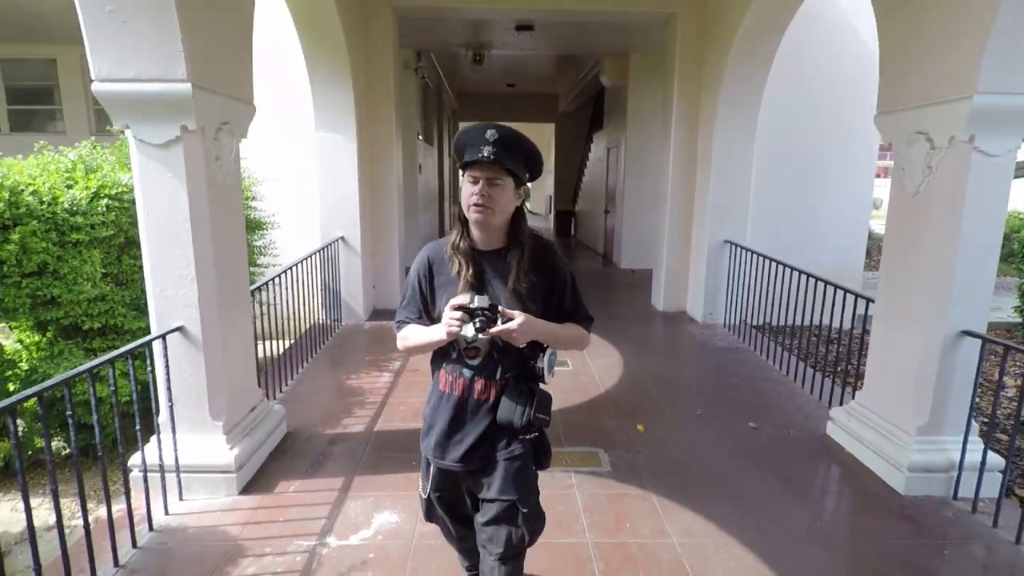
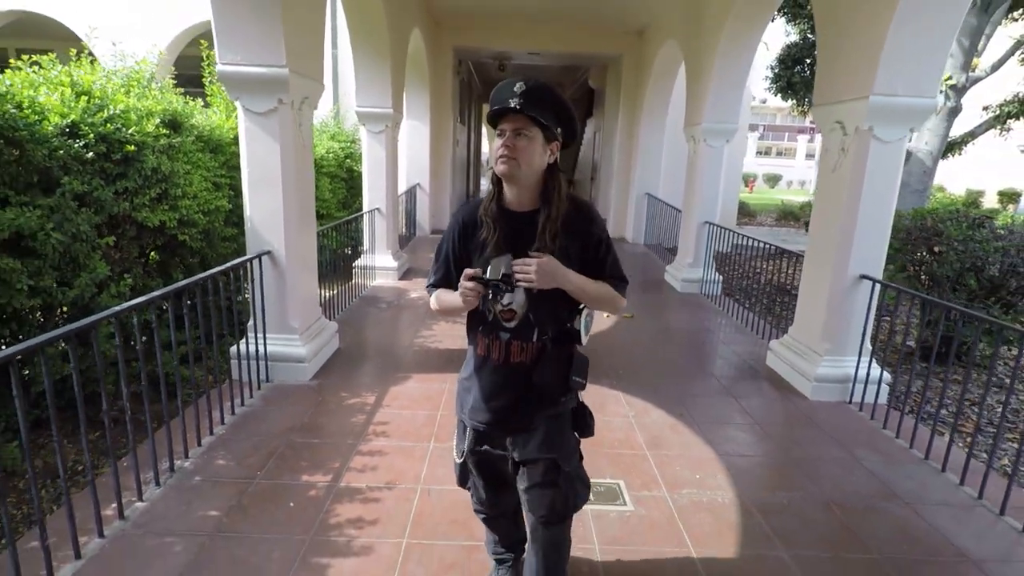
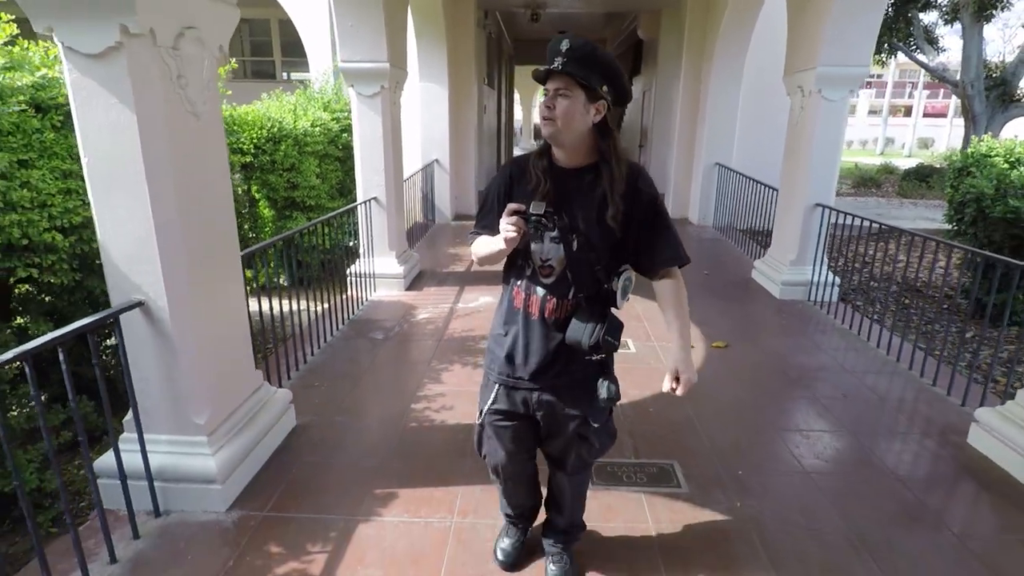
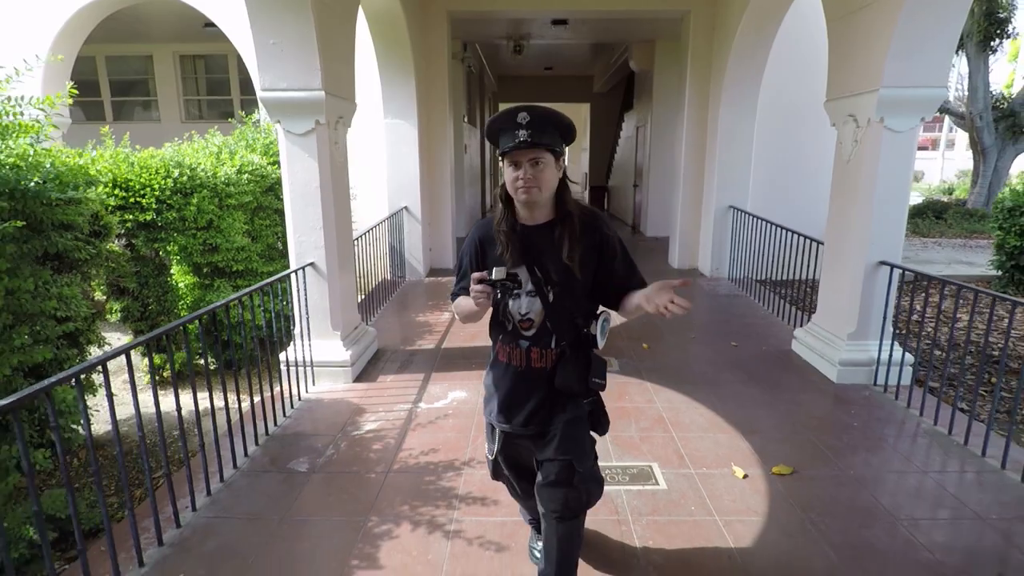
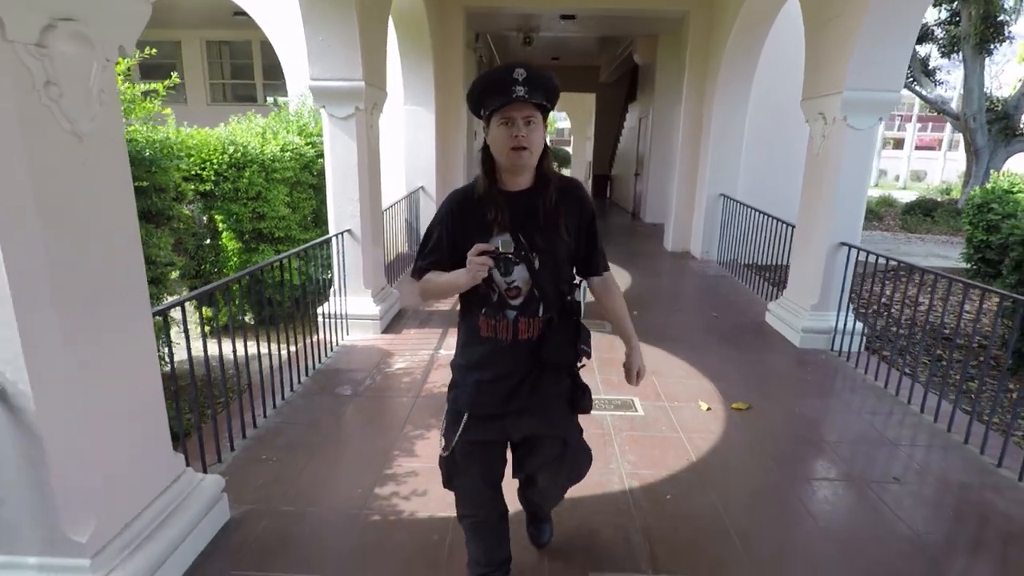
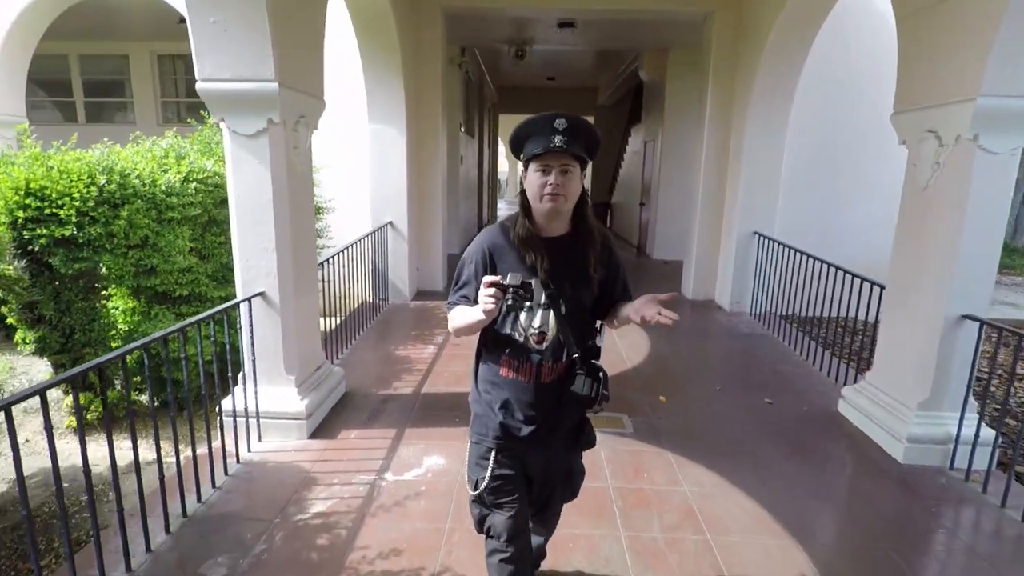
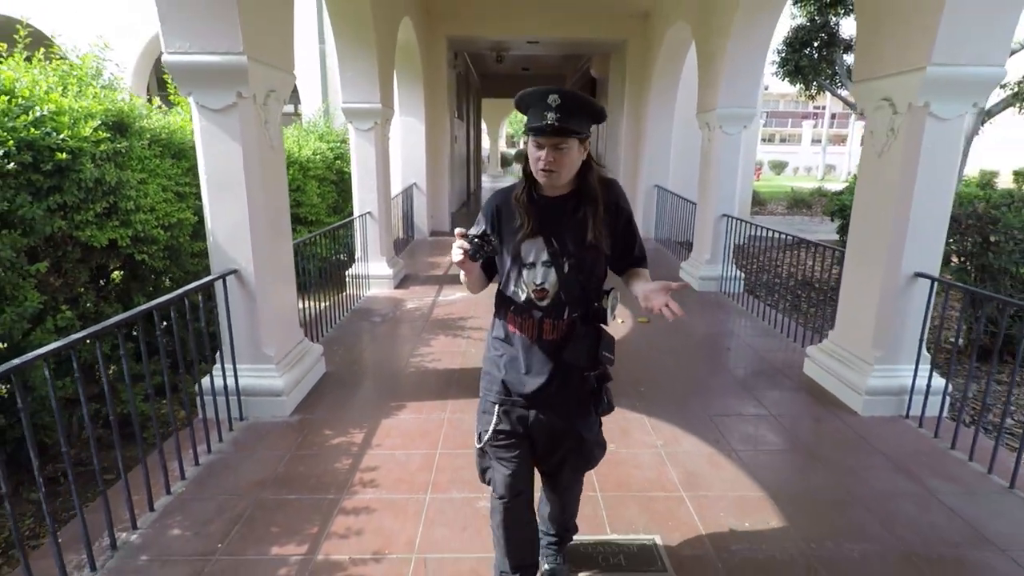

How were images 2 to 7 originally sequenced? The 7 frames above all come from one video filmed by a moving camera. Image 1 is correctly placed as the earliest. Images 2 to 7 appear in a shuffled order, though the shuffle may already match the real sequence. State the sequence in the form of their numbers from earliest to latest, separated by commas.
6, 4, 5, 3, 7, 2
